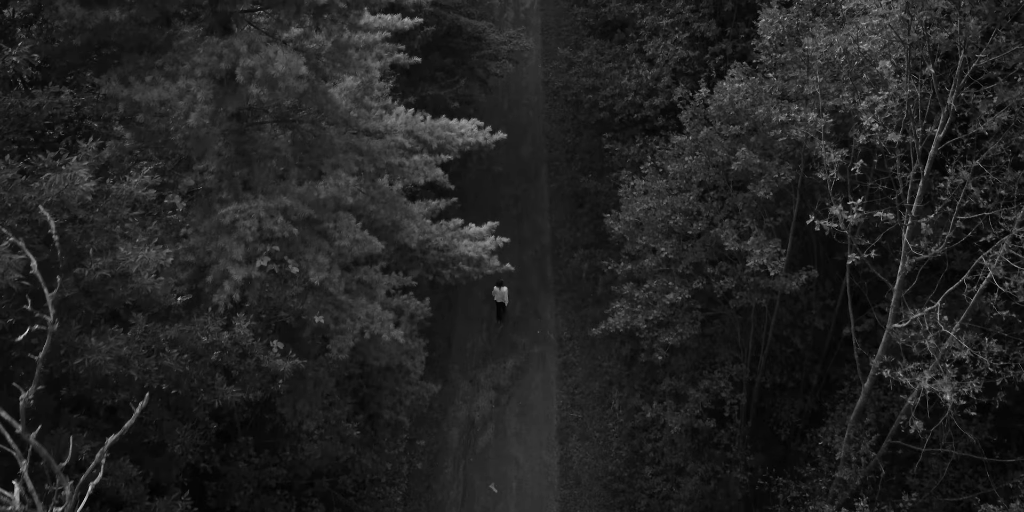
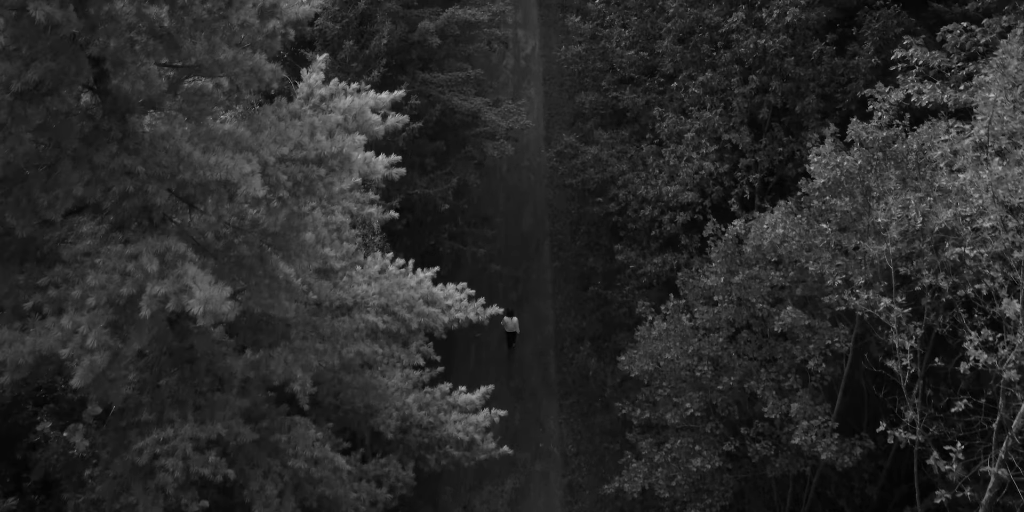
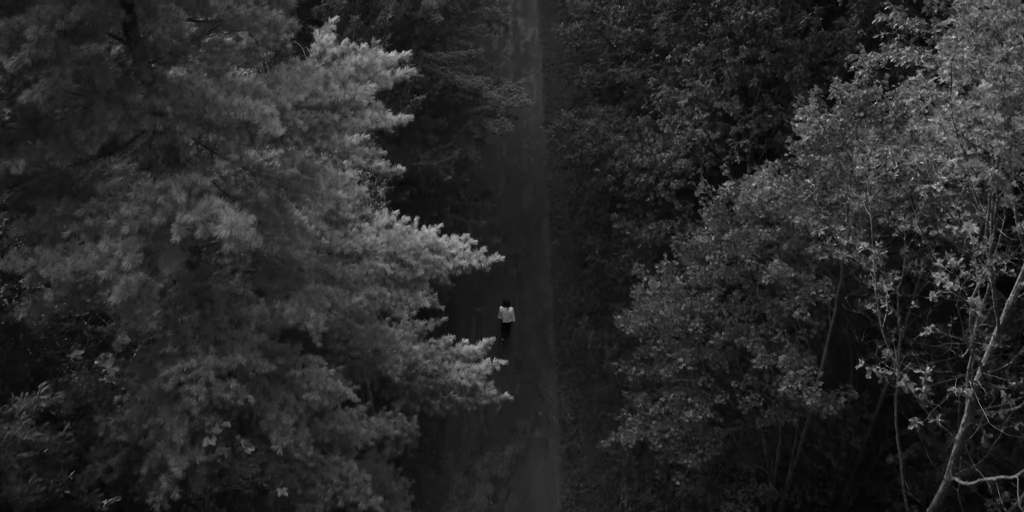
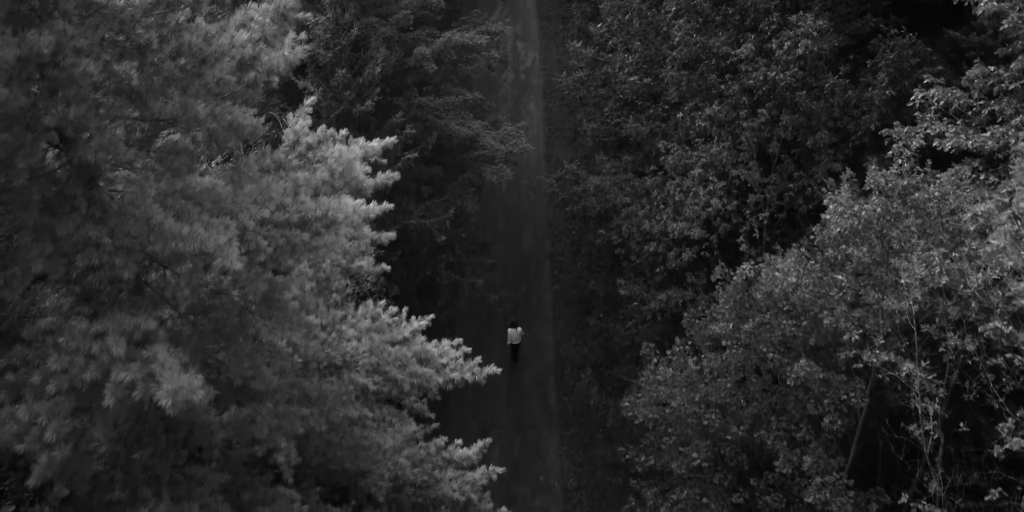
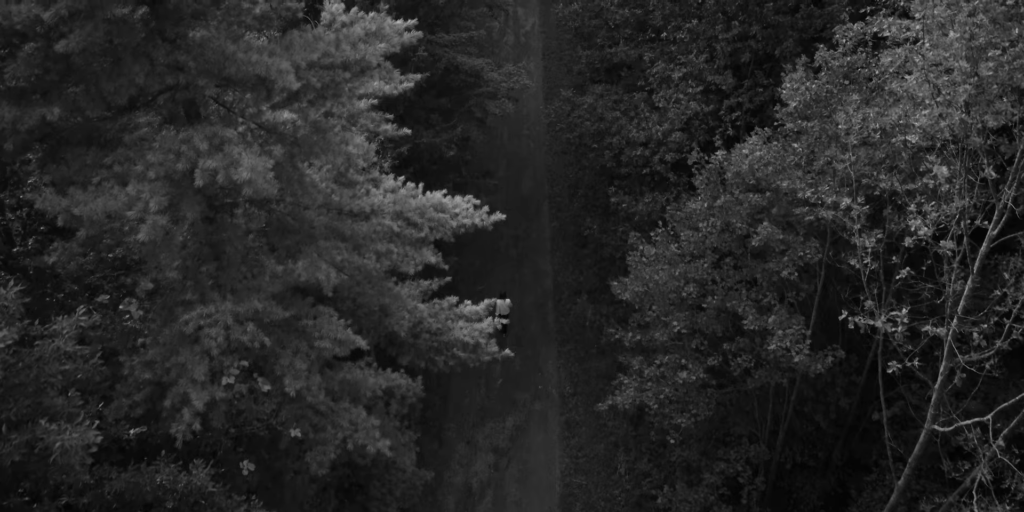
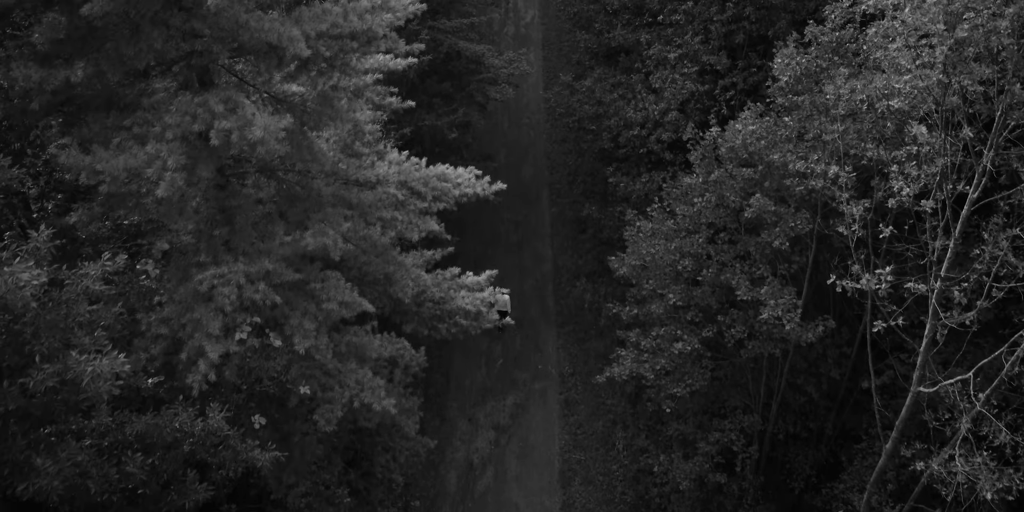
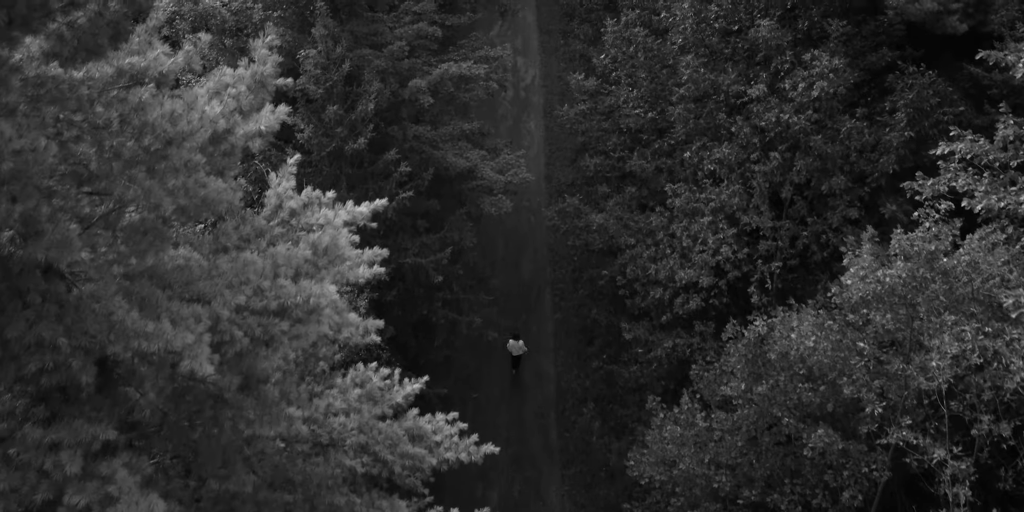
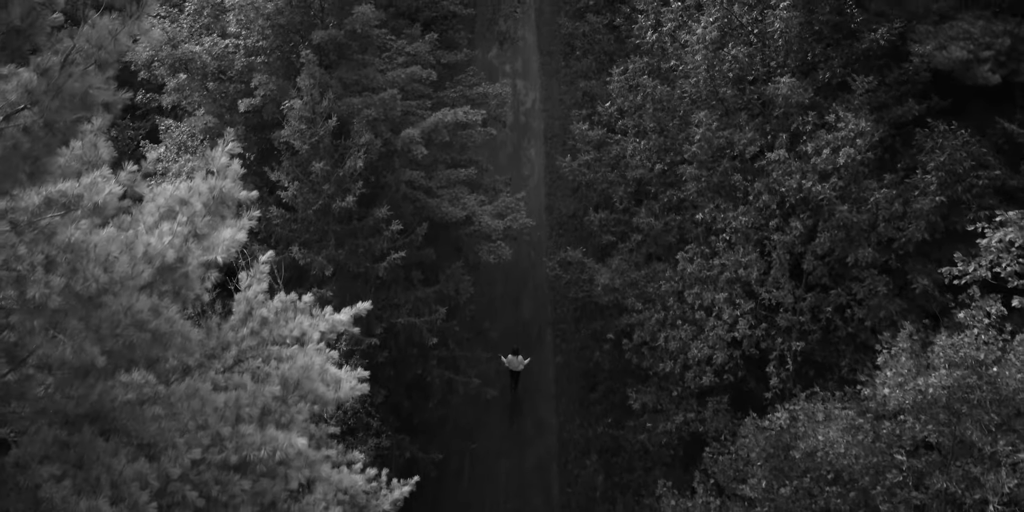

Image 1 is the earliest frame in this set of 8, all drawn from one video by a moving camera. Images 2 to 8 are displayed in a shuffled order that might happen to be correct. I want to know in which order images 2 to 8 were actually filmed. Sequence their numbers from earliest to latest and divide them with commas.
6, 5, 3, 2, 4, 7, 8
